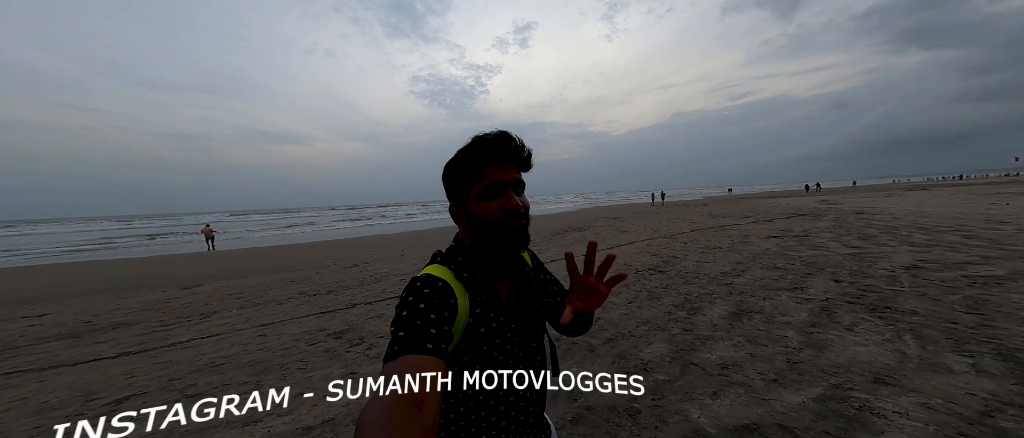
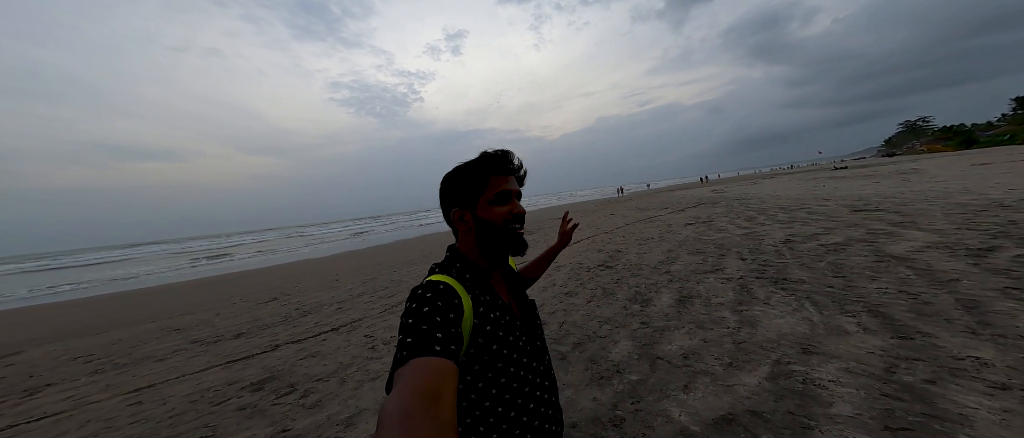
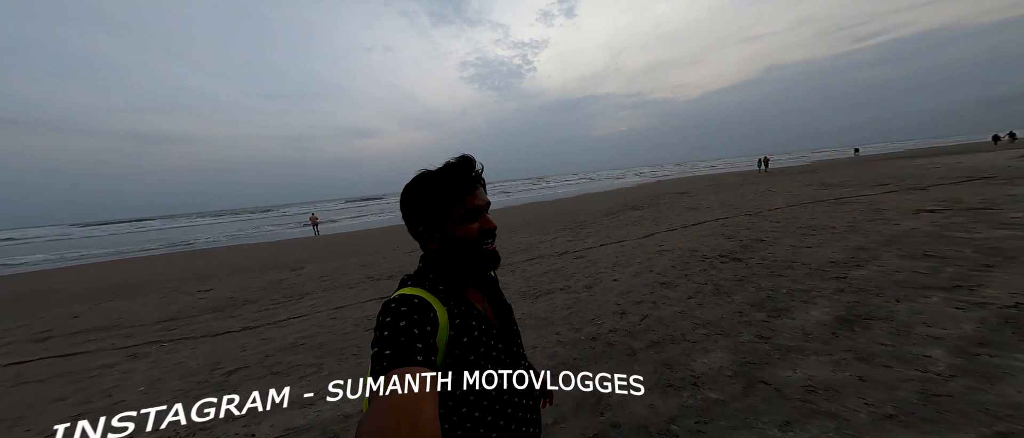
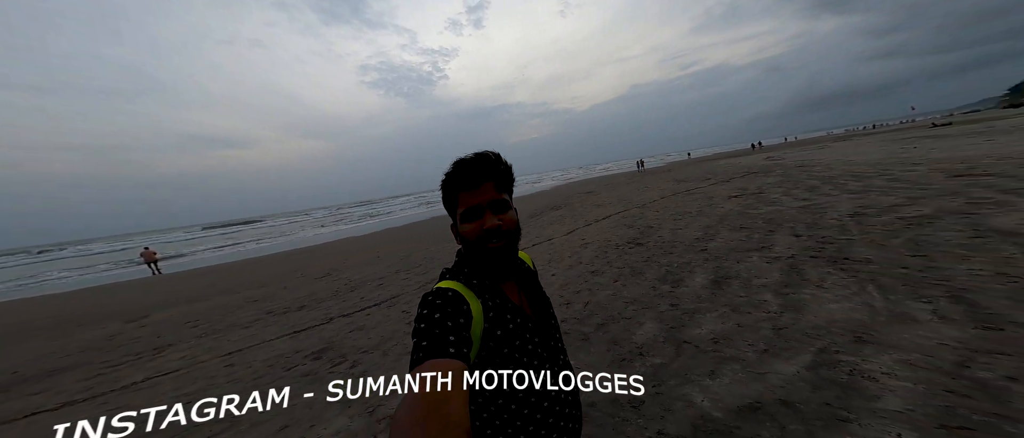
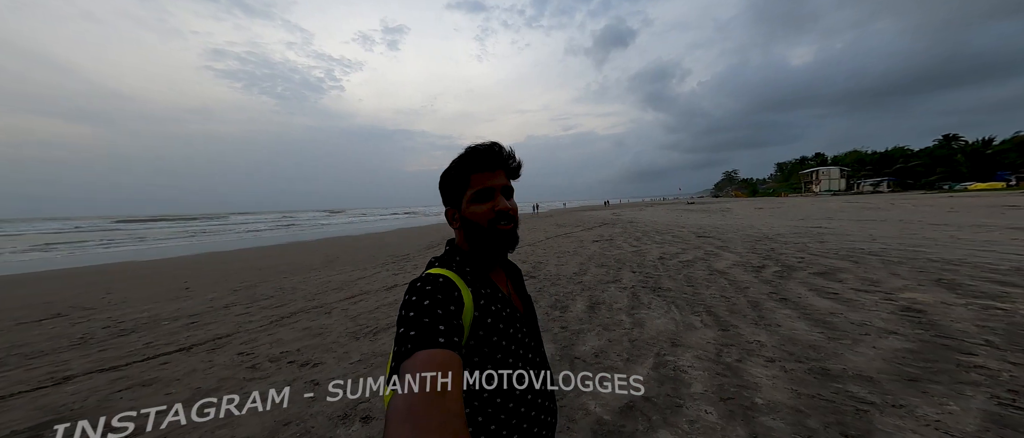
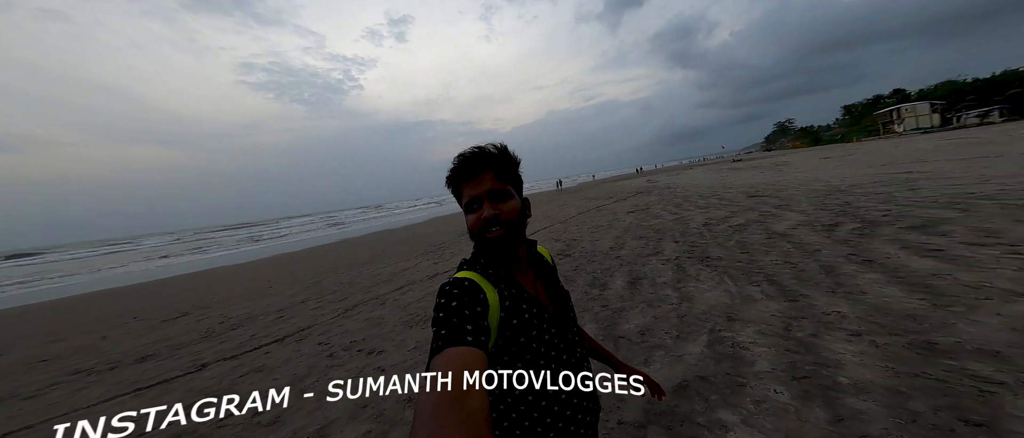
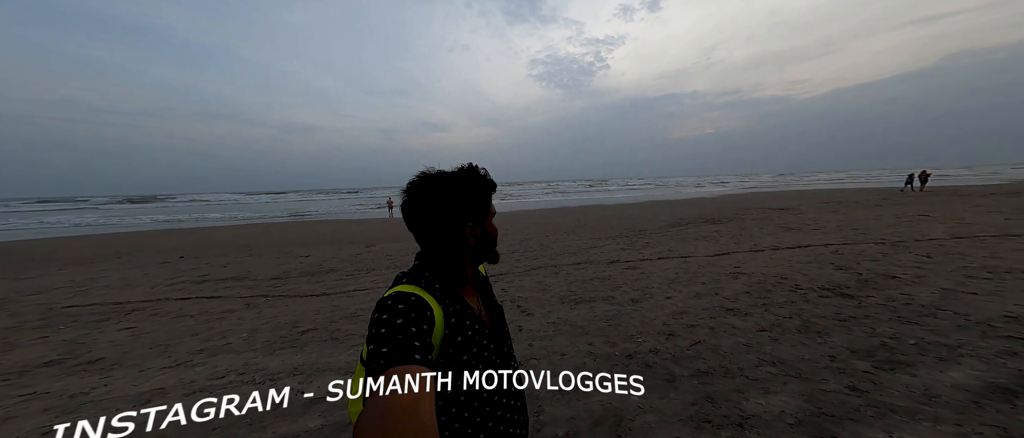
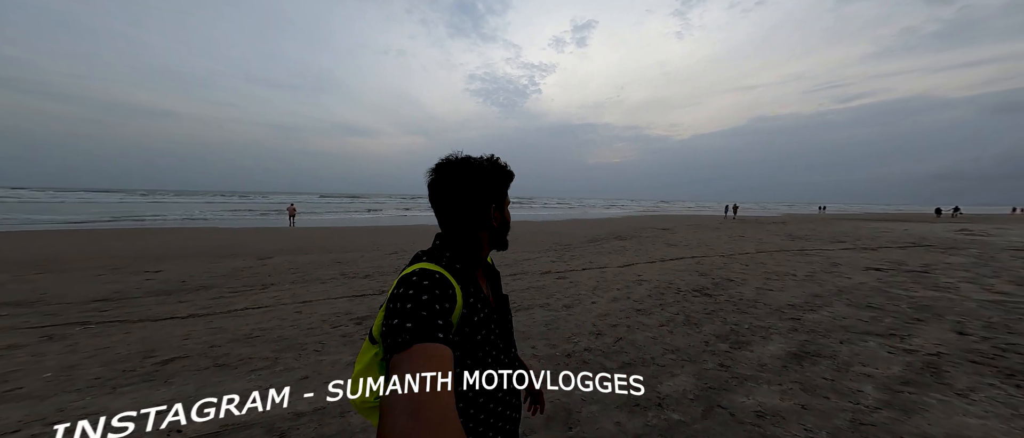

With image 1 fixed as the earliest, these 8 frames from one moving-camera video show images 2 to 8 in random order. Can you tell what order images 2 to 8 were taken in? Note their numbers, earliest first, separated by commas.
8, 7, 3, 4, 6, 5, 2
